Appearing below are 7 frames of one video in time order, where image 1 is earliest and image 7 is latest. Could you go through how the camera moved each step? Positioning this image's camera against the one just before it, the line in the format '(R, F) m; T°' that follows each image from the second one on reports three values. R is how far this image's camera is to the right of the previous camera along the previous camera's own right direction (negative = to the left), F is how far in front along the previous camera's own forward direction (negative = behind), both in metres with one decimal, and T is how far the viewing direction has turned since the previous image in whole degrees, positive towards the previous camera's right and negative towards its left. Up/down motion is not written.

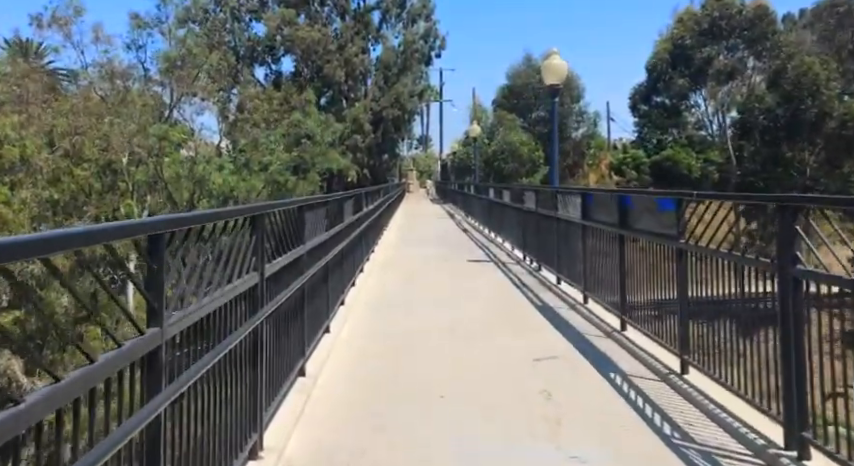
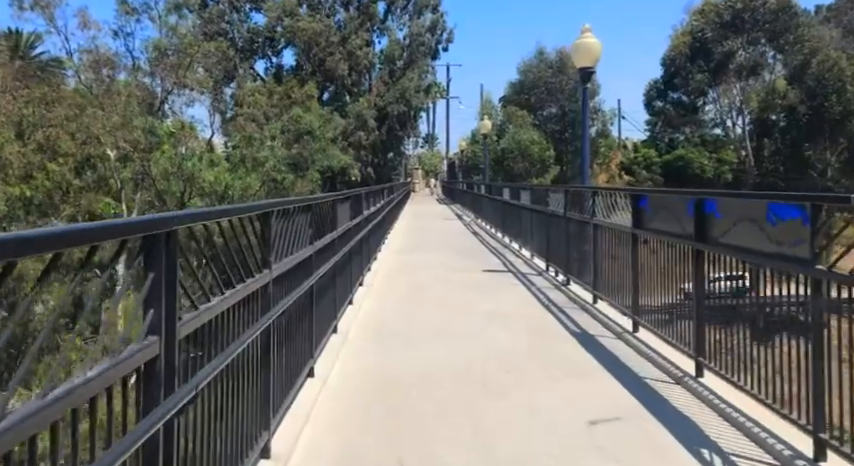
(-0.1, +1.7) m; 0°
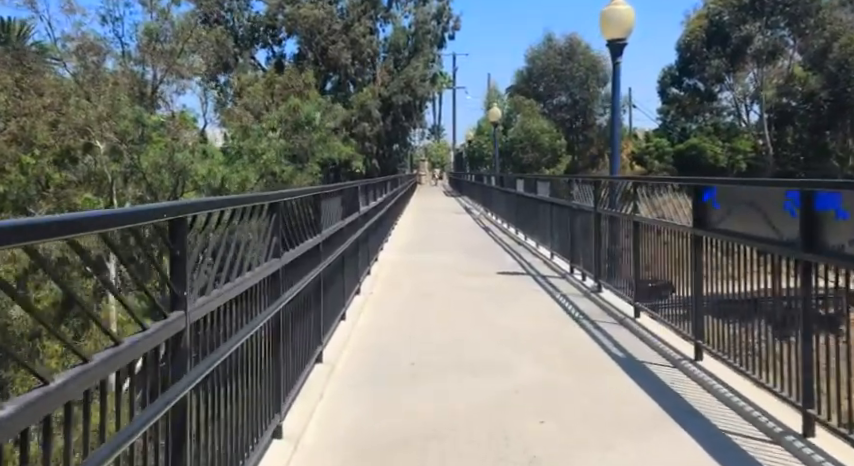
(0.0, +1.4) m; -1°
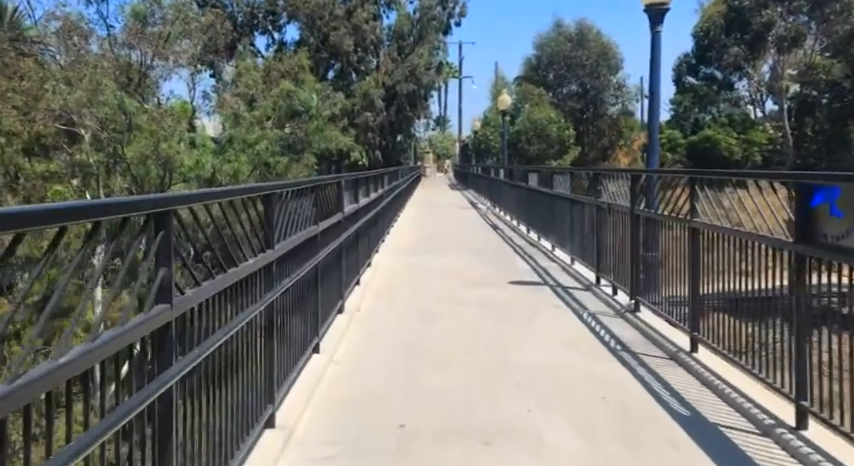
(+0.1, +1.5) m; -1°
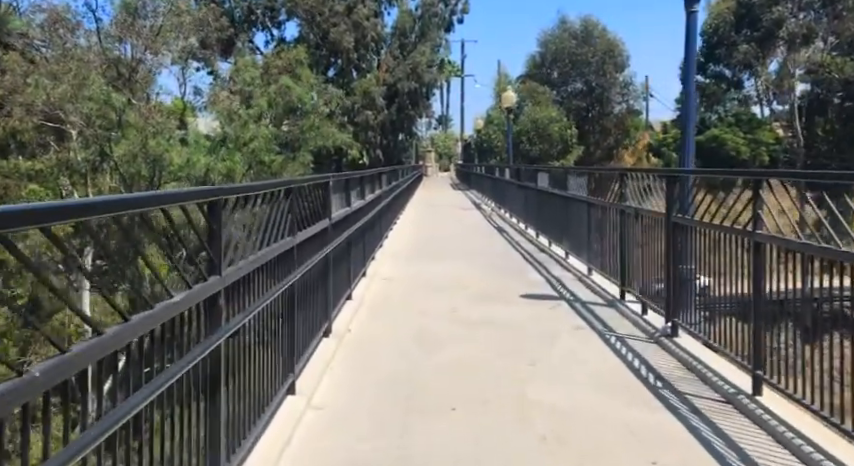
(0.0, +1.0) m; 0°
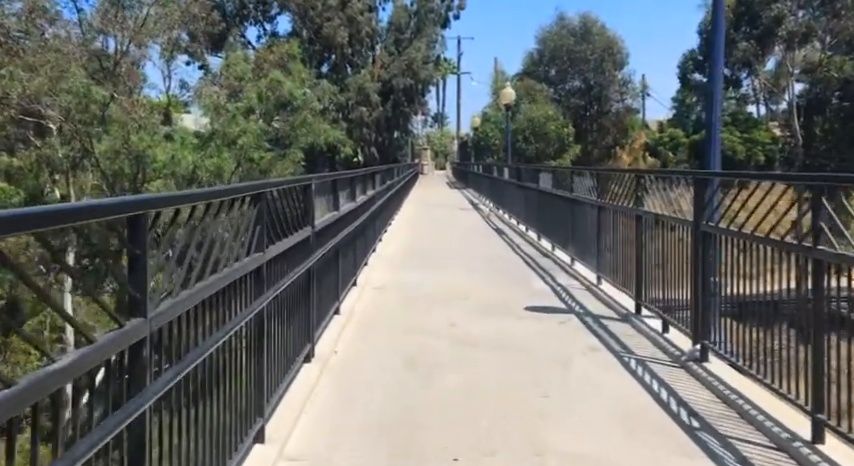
(0.0, +0.7) m; +1°
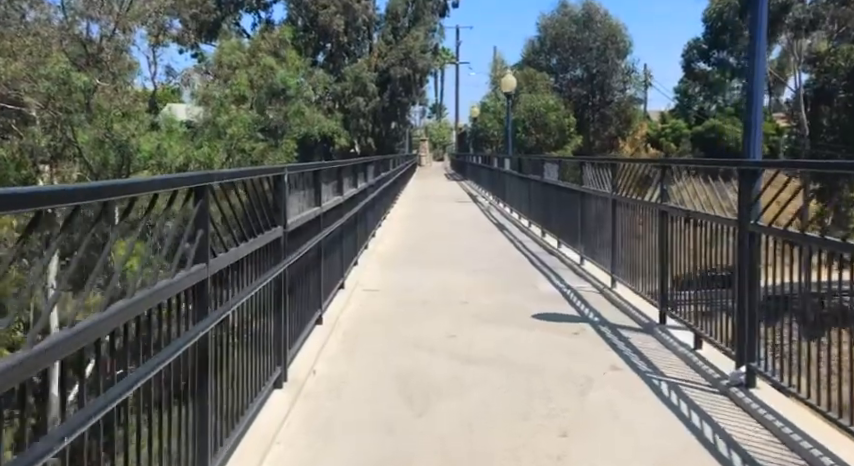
(0.0, +0.8) m; 0°
